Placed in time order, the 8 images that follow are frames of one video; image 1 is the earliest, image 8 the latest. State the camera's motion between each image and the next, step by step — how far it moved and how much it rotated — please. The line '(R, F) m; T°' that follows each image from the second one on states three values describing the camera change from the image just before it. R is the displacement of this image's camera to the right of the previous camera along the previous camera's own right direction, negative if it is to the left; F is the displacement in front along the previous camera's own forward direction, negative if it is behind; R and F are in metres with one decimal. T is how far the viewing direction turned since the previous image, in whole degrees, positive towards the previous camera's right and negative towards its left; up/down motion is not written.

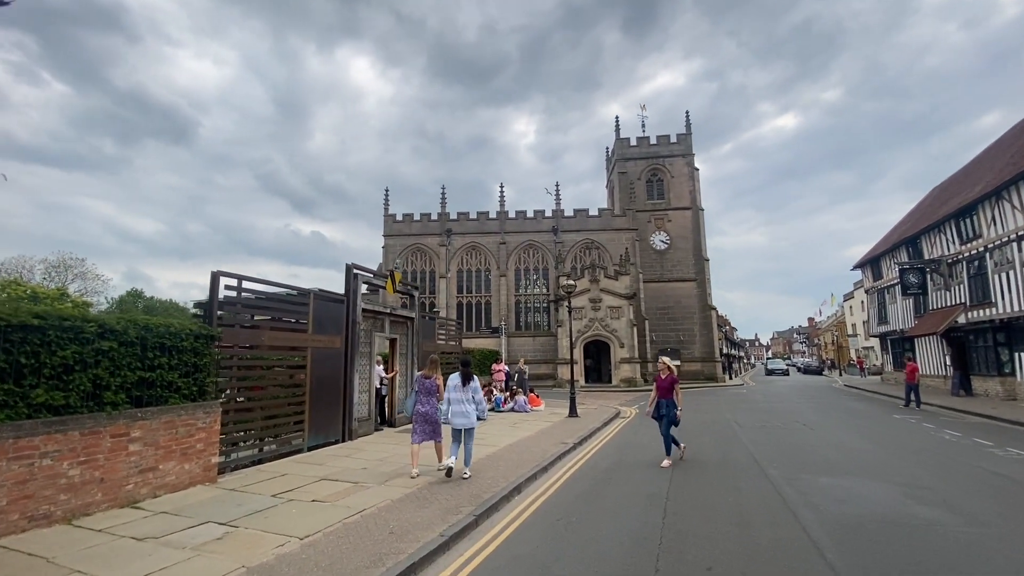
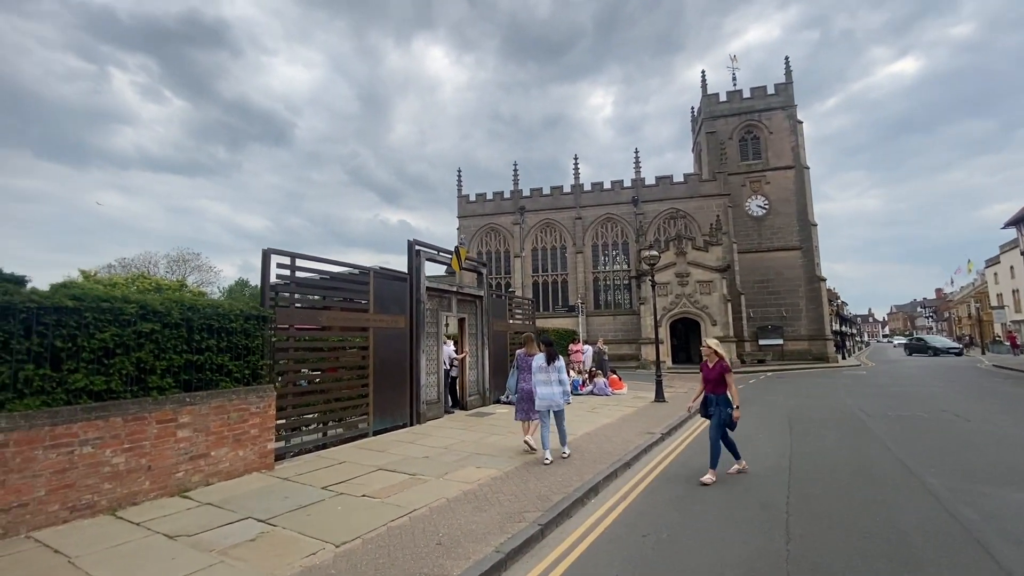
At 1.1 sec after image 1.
(+0.1, +1.1) m; -10°
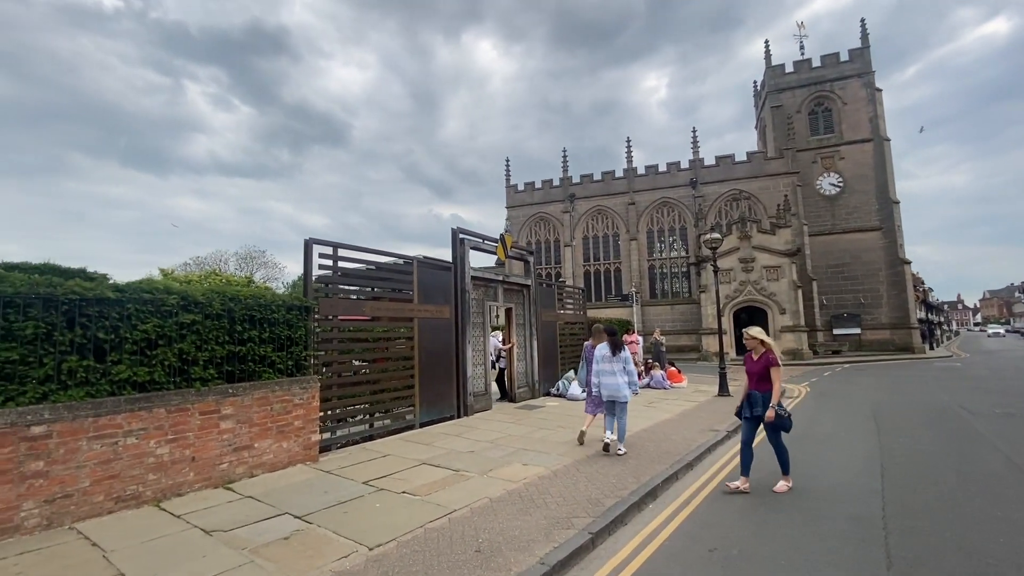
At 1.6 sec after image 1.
(+0.1, +0.5) m; -6°
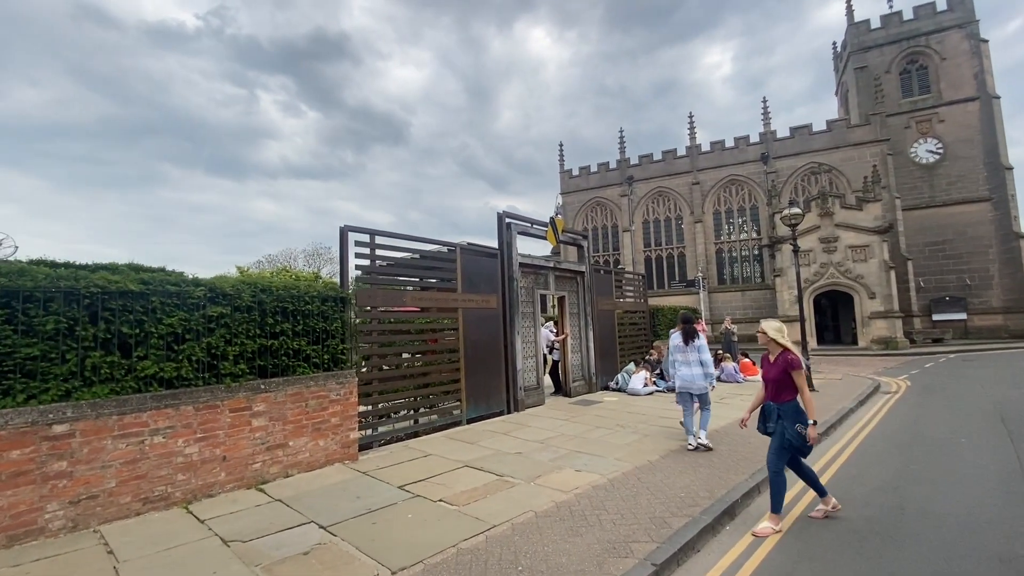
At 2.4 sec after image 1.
(+0.1, +0.7) m; -7°
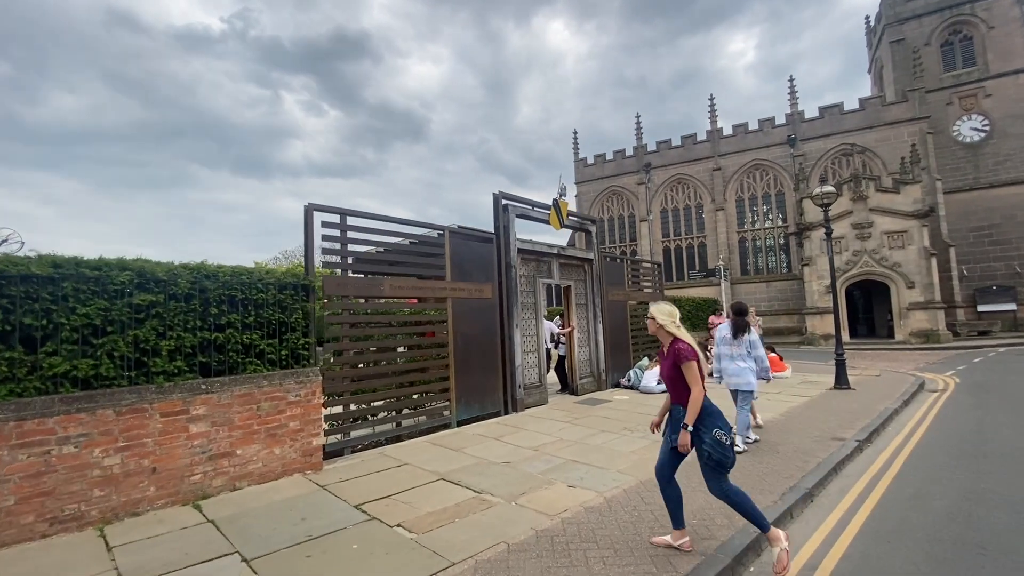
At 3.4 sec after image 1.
(+0.4, +0.9) m; -2°
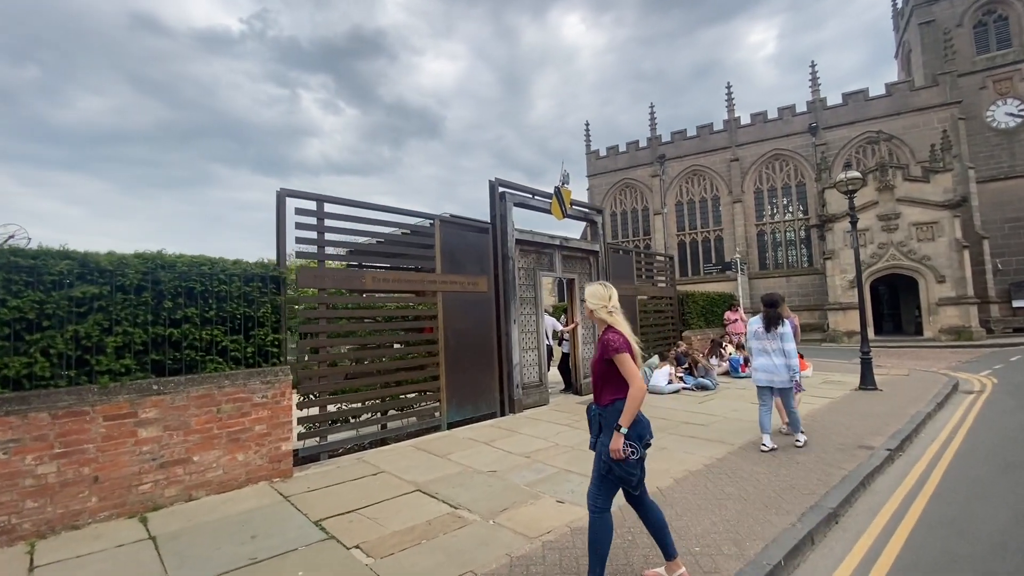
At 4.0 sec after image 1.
(+0.3, +0.5) m; -2°
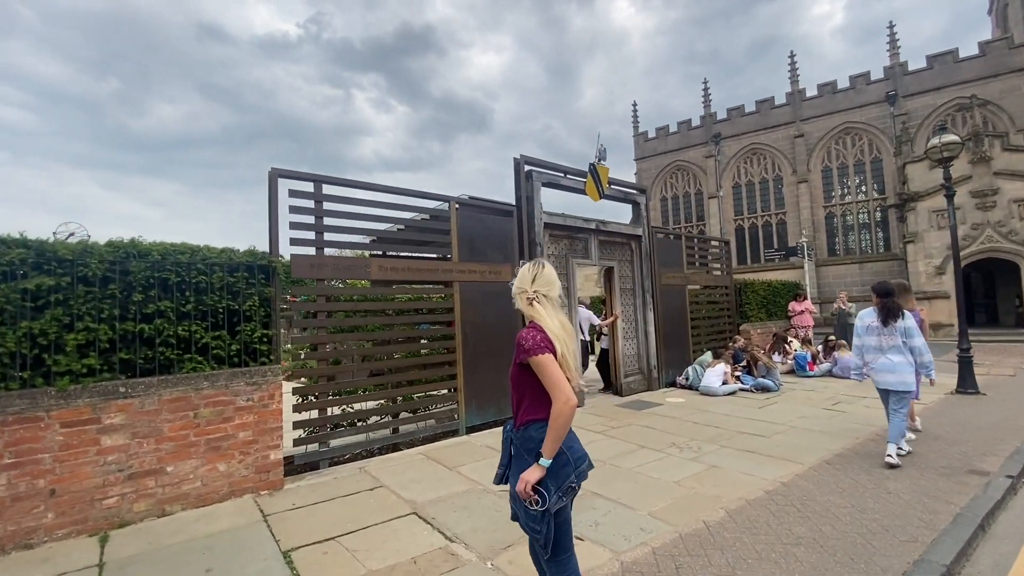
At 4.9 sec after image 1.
(+0.3, +0.8) m; -6°
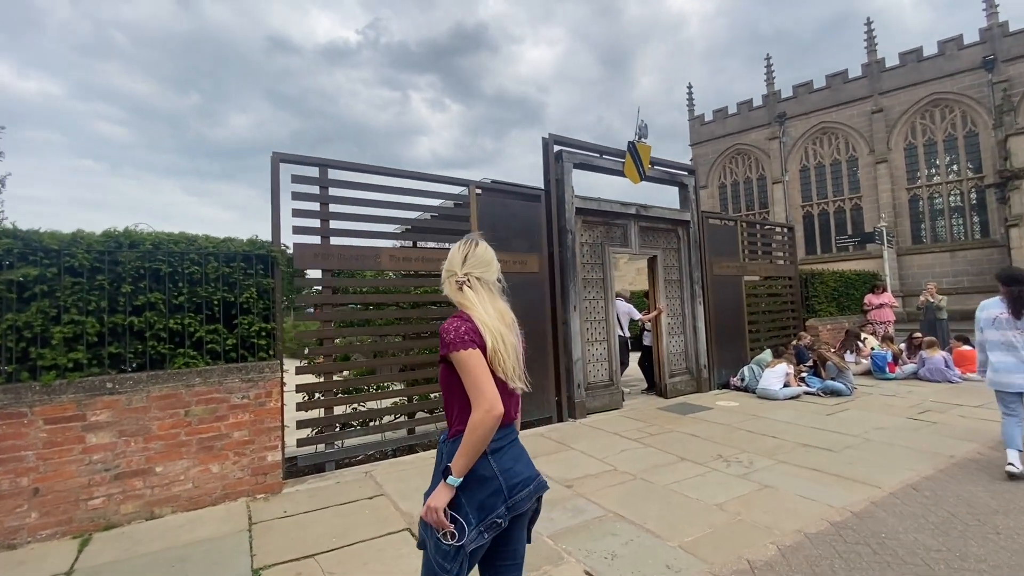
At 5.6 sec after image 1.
(+0.4, +0.6) m; -6°
